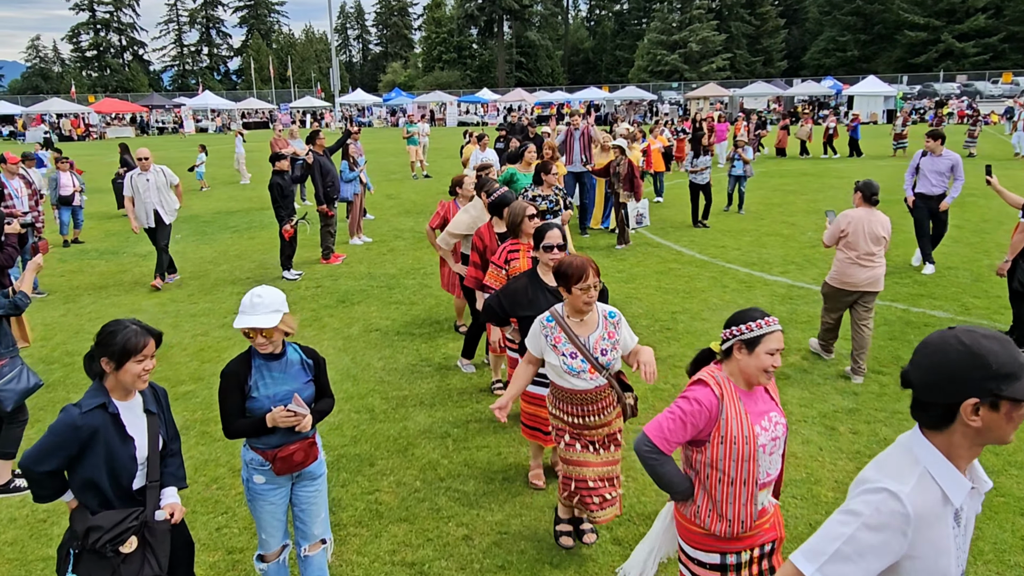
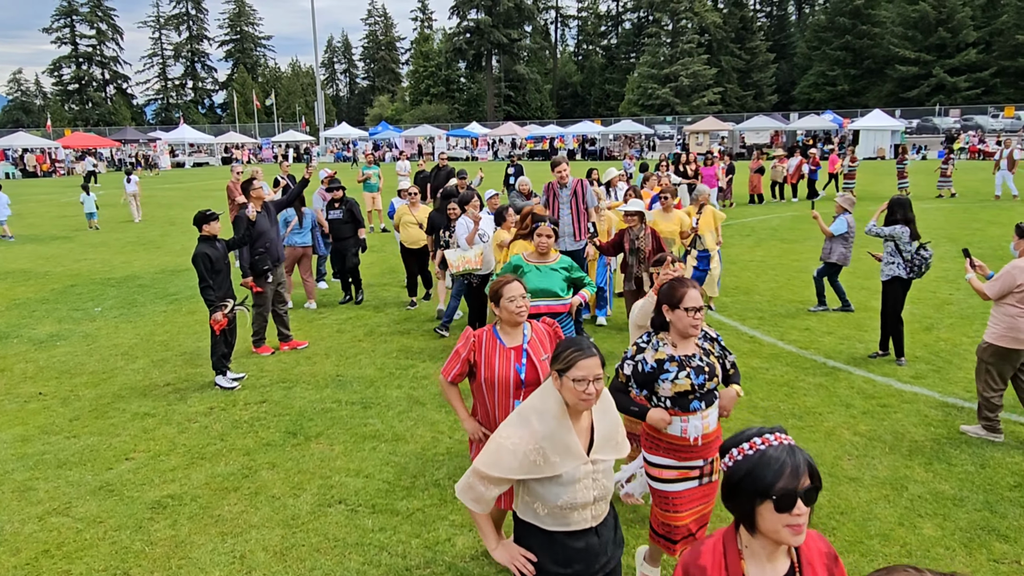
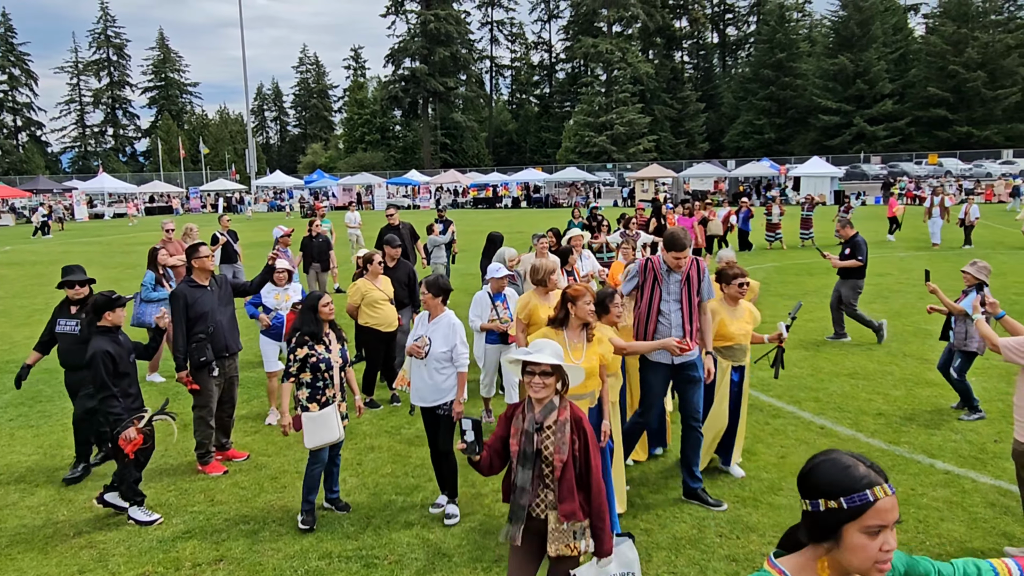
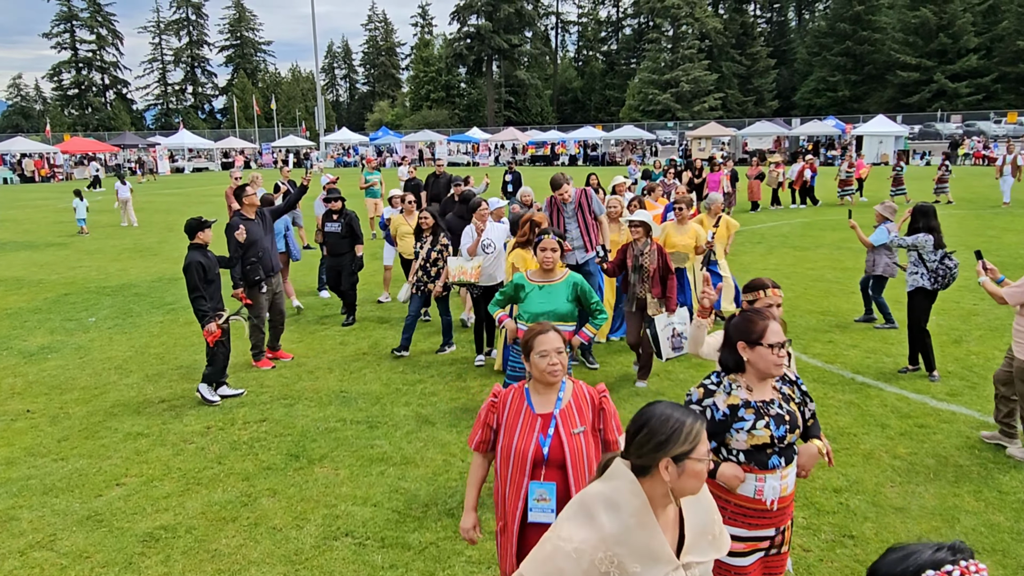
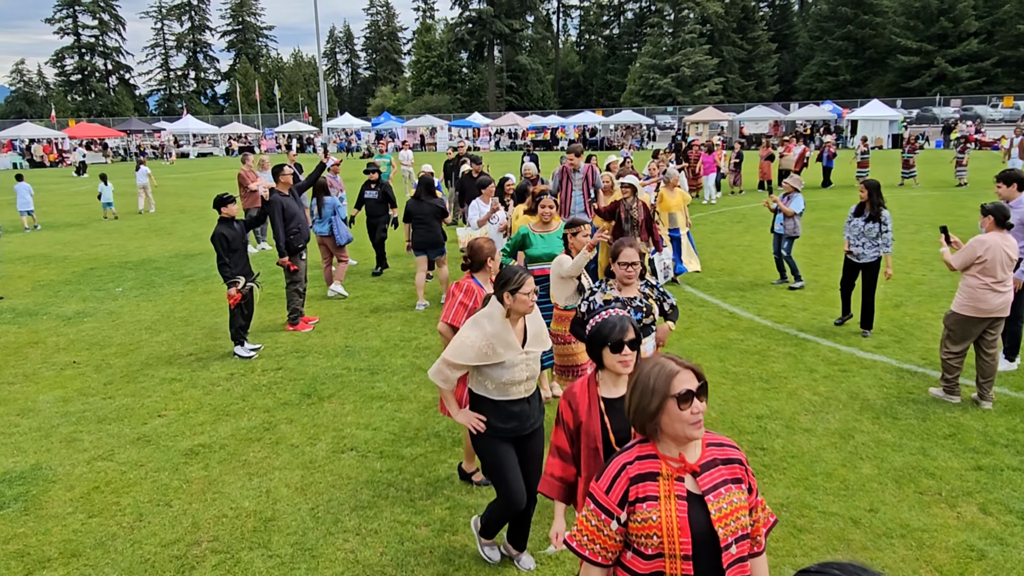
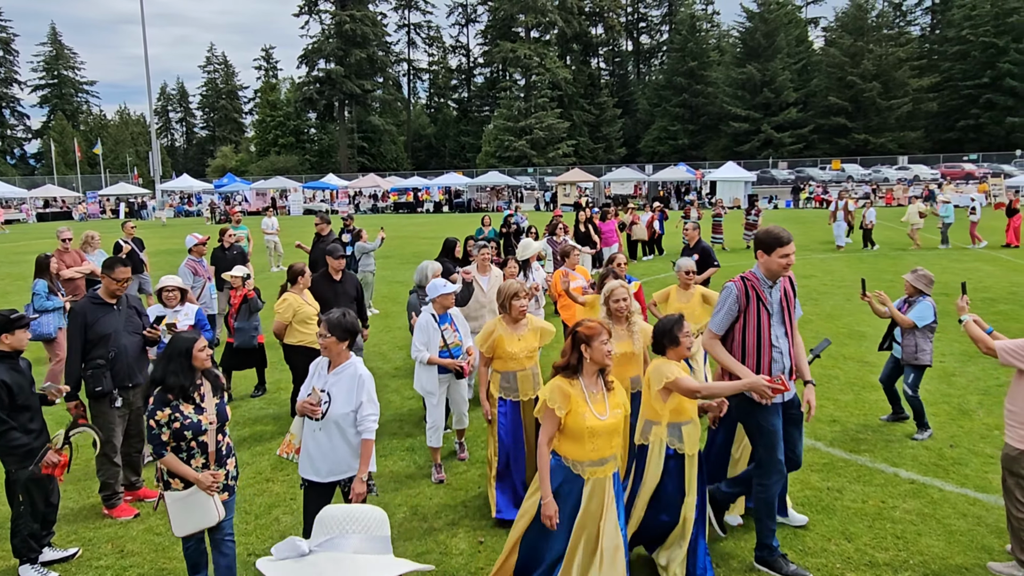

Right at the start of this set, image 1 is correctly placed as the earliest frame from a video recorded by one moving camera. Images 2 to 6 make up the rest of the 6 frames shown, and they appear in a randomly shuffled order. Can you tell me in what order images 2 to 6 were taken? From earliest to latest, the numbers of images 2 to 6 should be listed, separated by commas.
5, 2, 4, 3, 6
